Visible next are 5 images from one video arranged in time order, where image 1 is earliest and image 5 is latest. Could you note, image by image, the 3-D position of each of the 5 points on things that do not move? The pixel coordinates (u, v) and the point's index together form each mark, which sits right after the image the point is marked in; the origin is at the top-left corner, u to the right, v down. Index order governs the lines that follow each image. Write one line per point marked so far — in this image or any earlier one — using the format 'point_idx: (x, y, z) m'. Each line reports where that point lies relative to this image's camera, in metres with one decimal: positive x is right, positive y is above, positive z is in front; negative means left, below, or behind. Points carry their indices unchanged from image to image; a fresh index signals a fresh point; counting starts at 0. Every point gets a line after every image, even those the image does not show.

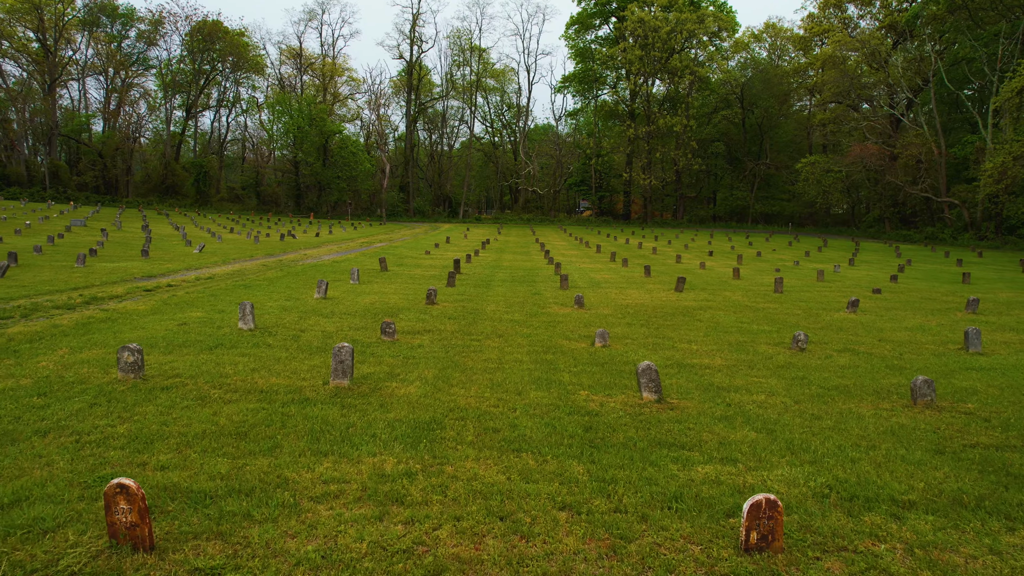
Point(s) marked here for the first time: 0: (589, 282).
0: (+2.9, +0.2, +19.8) m
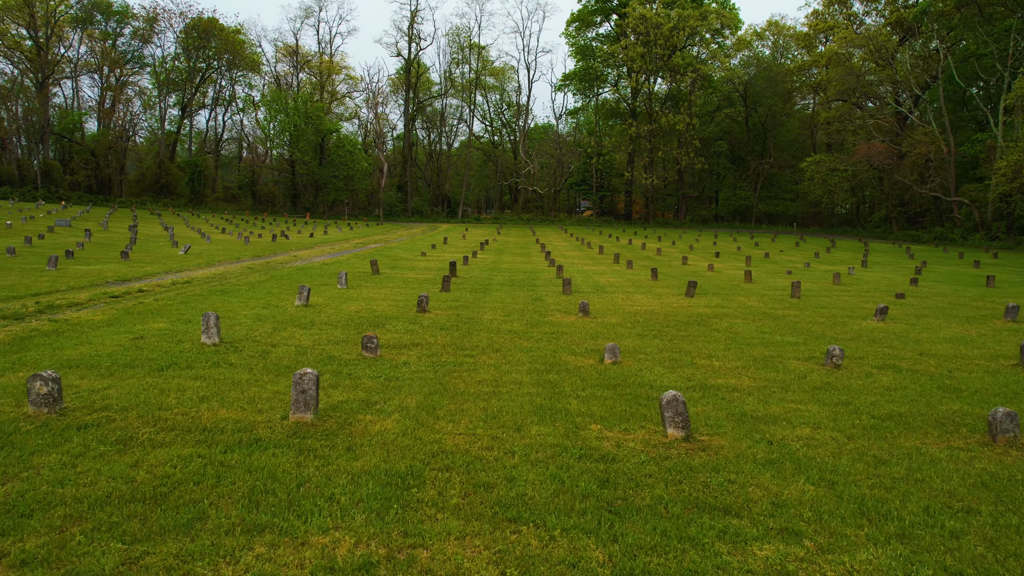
0: (+2.8, 0.0, +18.8) m
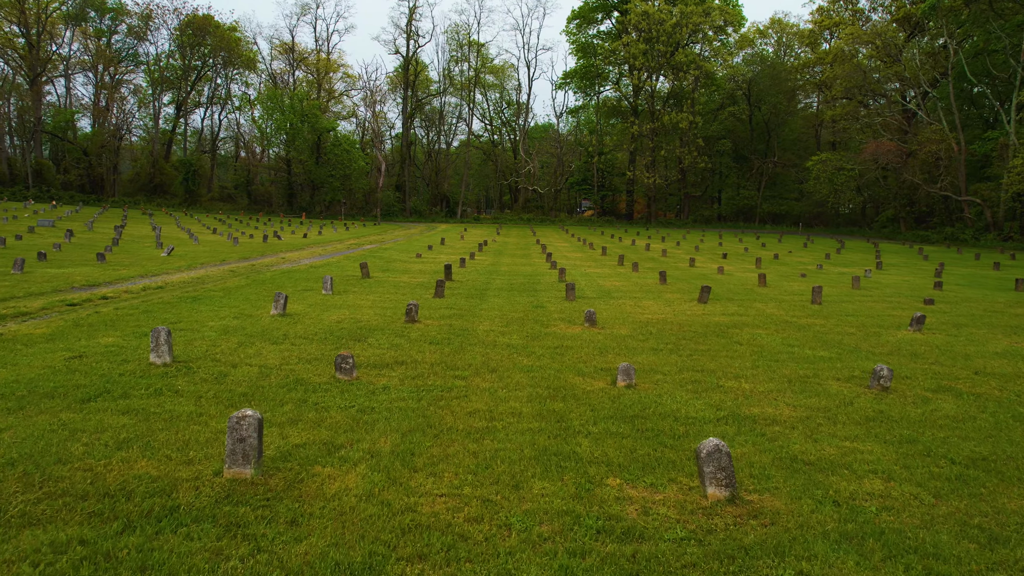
0: (+2.8, -0.1, +17.8) m
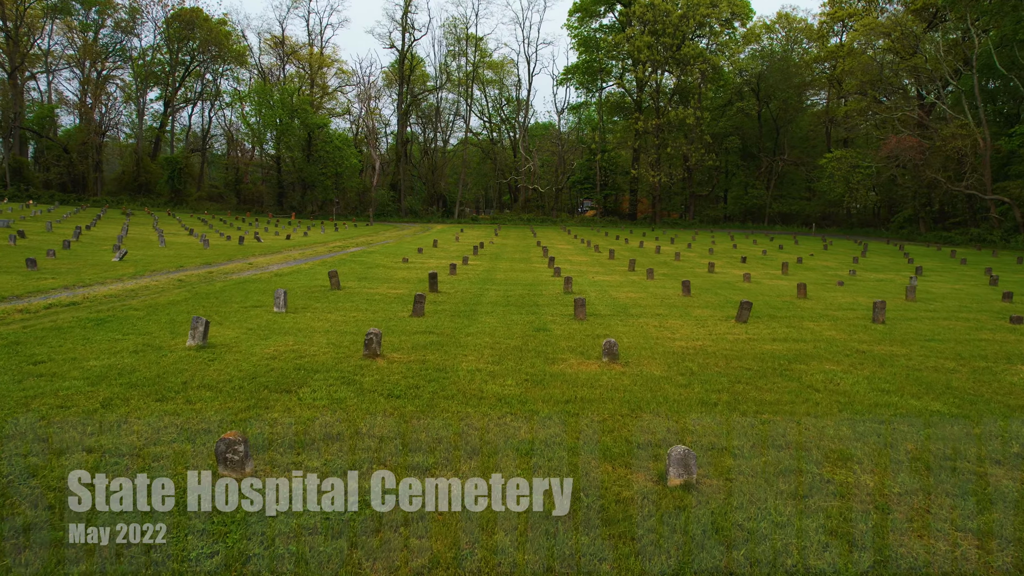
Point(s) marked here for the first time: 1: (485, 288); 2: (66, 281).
0: (+2.7, -0.4, +15.3) m
1: (-1.1, 0.0, +17.9) m
2: (-12.3, +0.4, +14.7) m
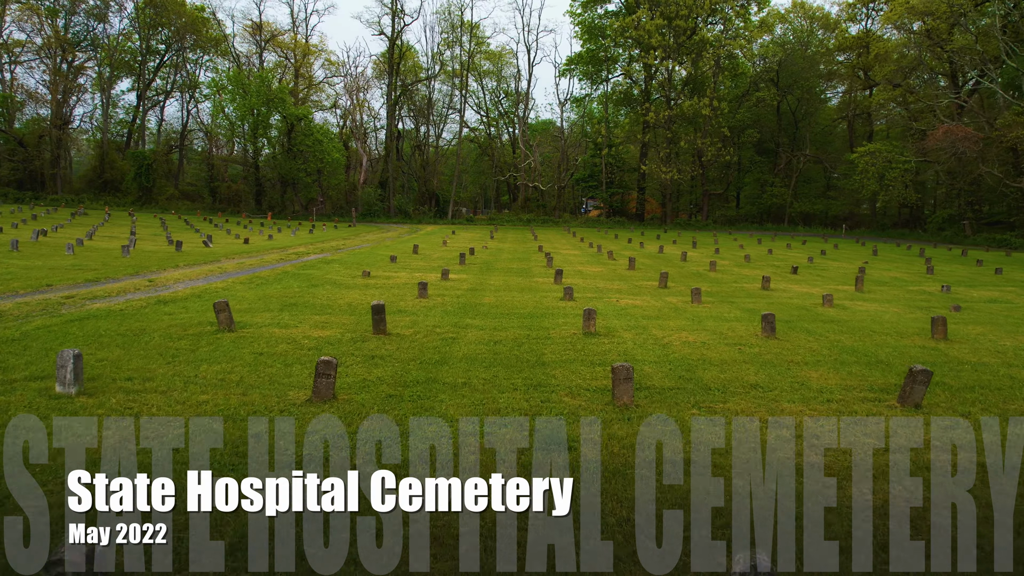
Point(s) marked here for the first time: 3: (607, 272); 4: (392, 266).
0: (+2.6, -1.1, +10.5) m
1: (-1.3, -0.6, +13.1) m
2: (-12.5, -0.3, +9.9) m
3: (+3.7, +0.3, +19.1) m
4: (-4.7, +0.4, +18.5) m
